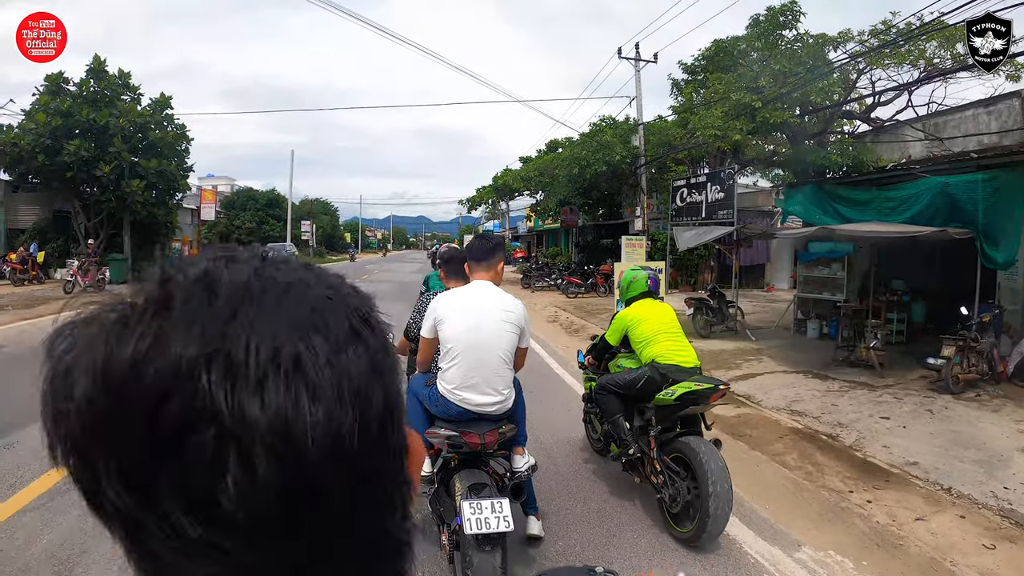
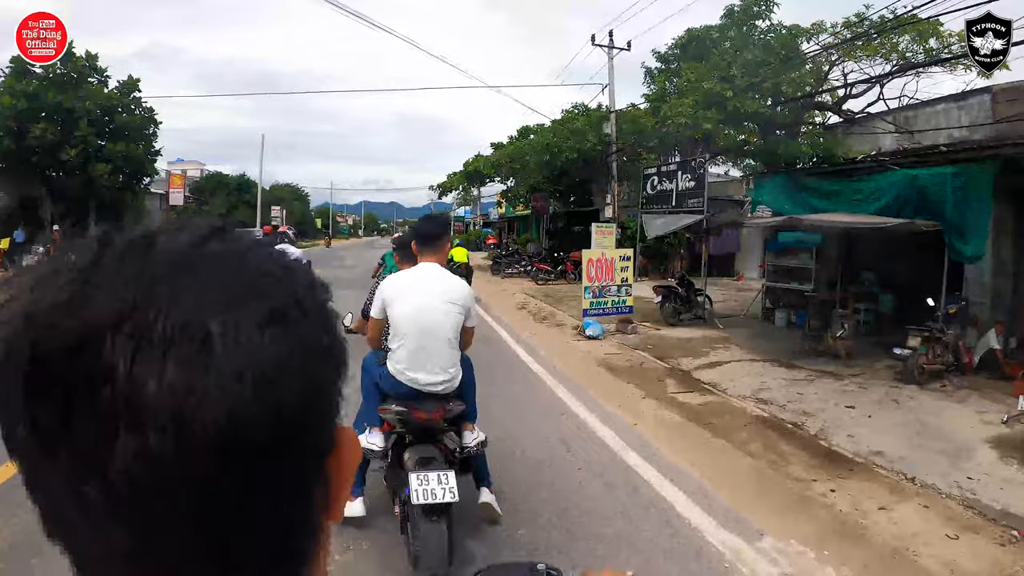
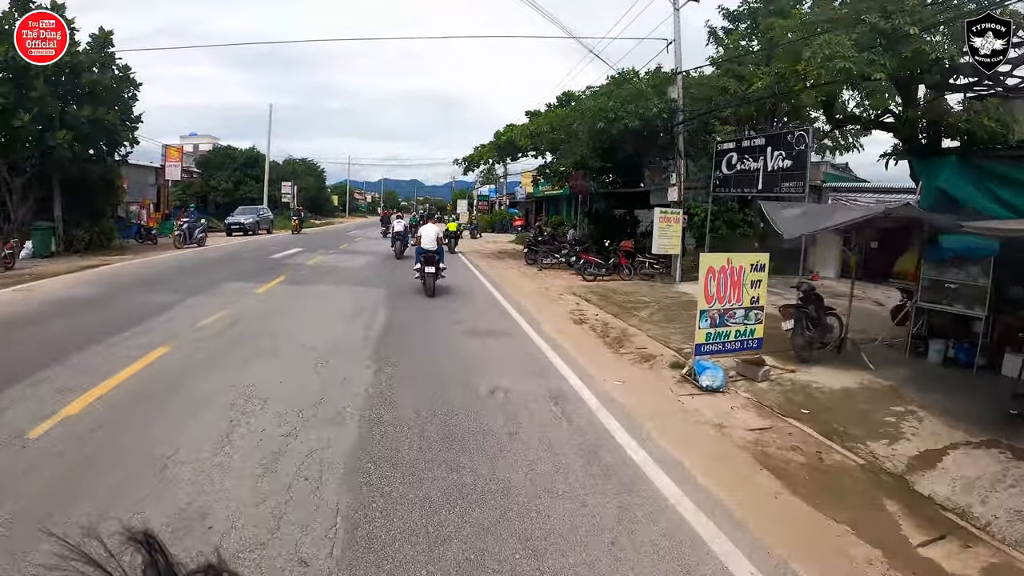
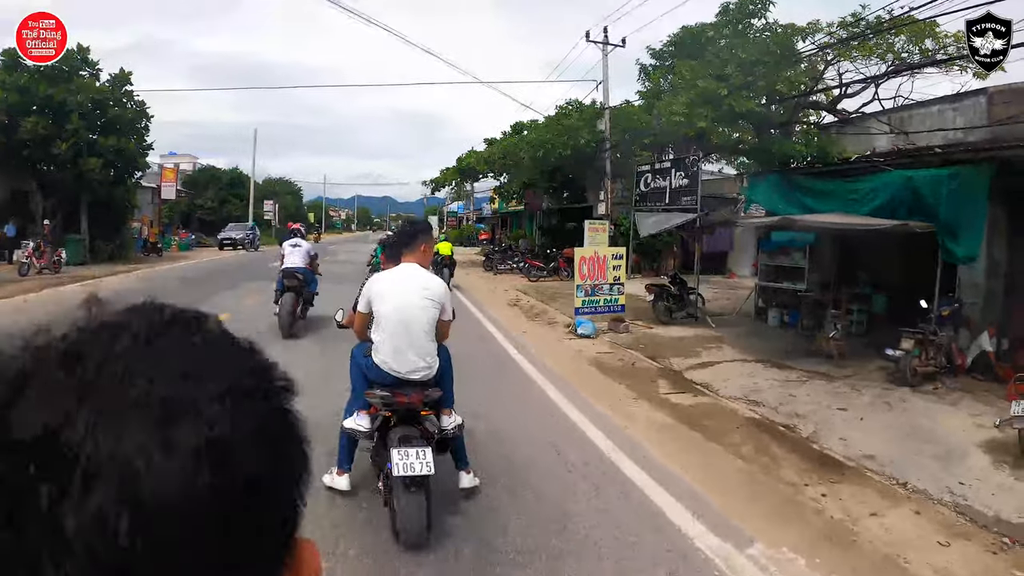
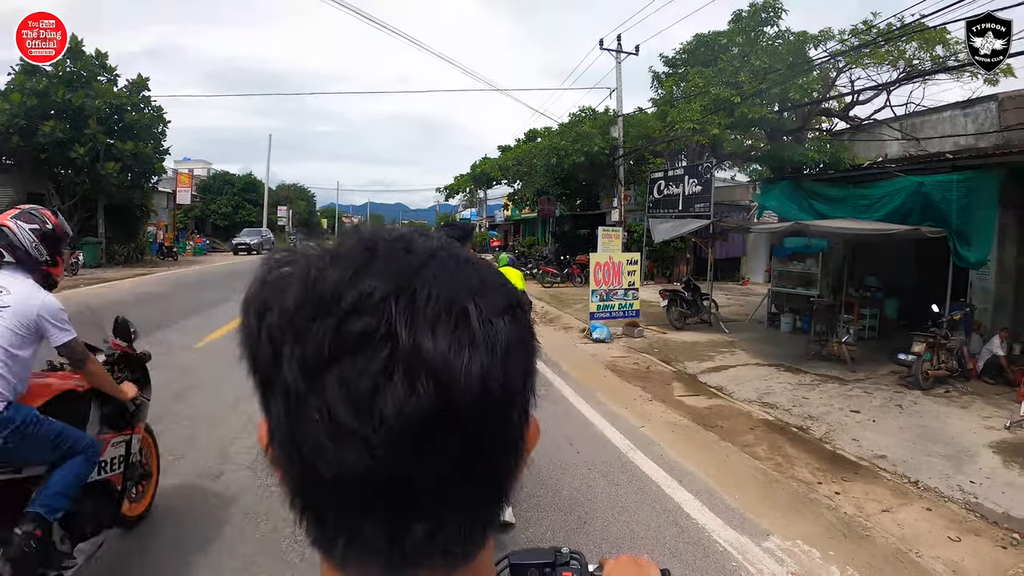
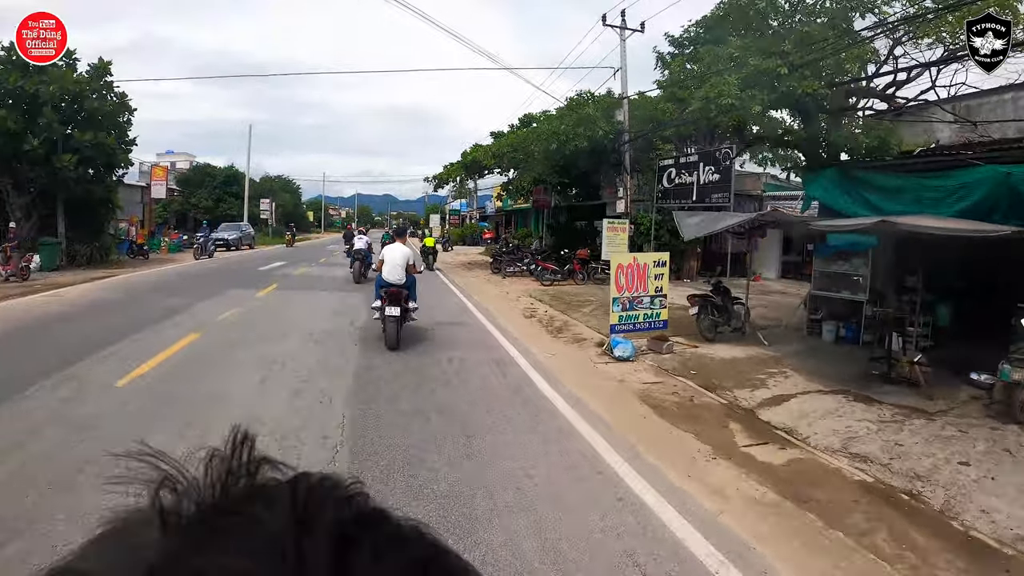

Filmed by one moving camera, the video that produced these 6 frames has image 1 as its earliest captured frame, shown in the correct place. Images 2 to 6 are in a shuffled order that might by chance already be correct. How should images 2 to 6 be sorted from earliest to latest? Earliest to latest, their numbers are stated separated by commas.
5, 2, 4, 6, 3
